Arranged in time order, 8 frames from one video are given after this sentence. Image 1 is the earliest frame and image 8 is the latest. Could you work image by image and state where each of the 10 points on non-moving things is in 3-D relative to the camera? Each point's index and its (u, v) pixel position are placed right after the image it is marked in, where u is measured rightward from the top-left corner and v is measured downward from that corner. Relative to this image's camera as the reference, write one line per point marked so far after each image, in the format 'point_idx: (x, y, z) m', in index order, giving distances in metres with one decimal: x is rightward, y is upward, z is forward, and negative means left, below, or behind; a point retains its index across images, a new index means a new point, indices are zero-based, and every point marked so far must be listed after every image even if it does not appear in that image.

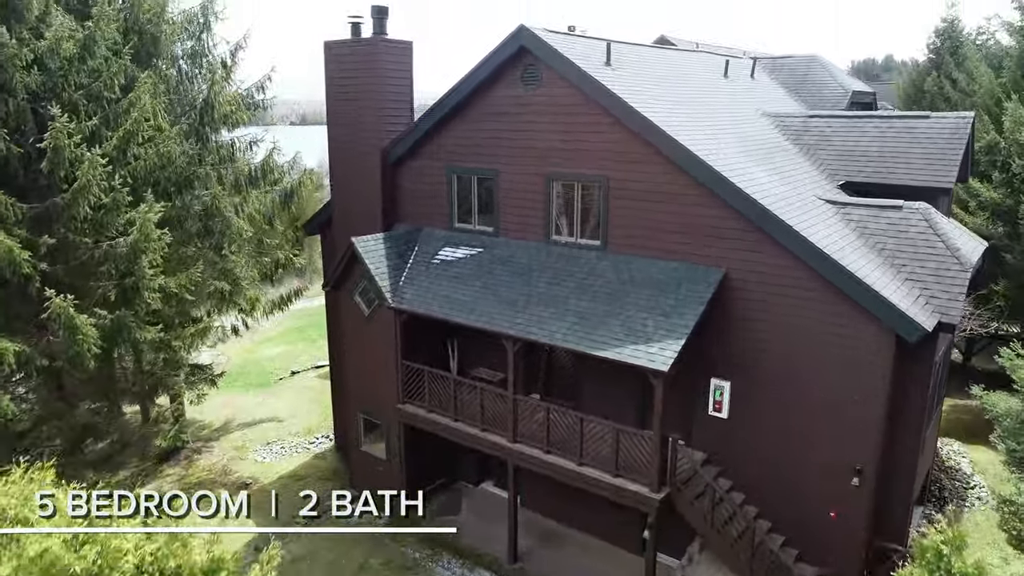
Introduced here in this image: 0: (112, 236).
0: (-5.6, +0.7, +10.1) m
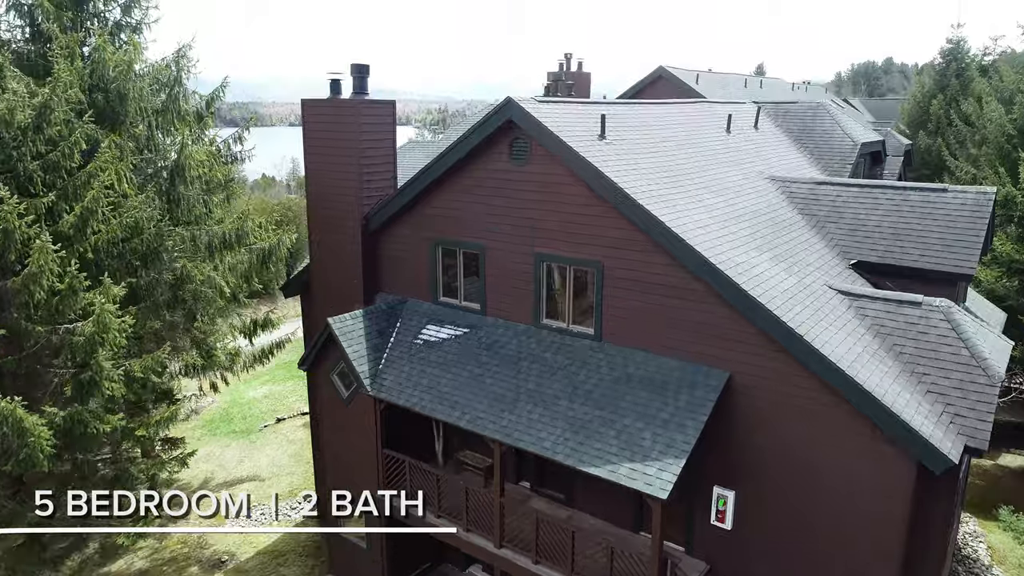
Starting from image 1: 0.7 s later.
0: (-5.8, -0.4, +9.4) m
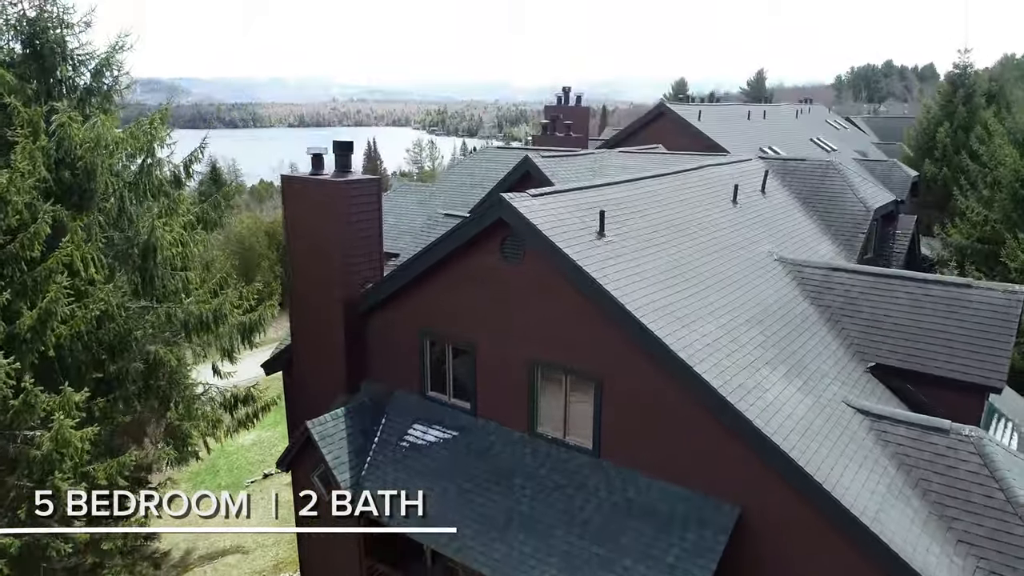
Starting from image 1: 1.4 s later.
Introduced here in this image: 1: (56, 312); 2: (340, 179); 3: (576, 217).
0: (-5.9, -1.7, +8.7) m
1: (-5.7, -0.3, +9.0) m
2: (-2.4, +1.5, +10.1) m
3: (+0.8, +0.9, +8.6) m
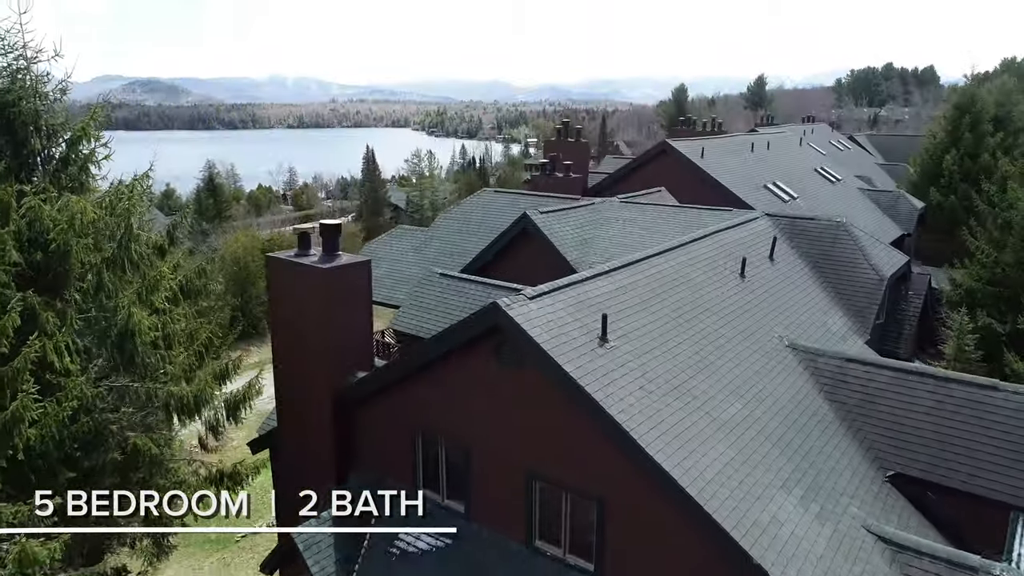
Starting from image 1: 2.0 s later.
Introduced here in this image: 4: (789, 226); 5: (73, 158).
0: (-5.9, -2.9, +8.2) m
1: (-5.7, -1.5, +8.4) m
2: (-2.5, +0.3, +9.5) m
3: (+0.7, -0.4, +8.1) m
4: (+5.2, +1.2, +13.5) m
5: (-6.7, +2.0, +11.0) m
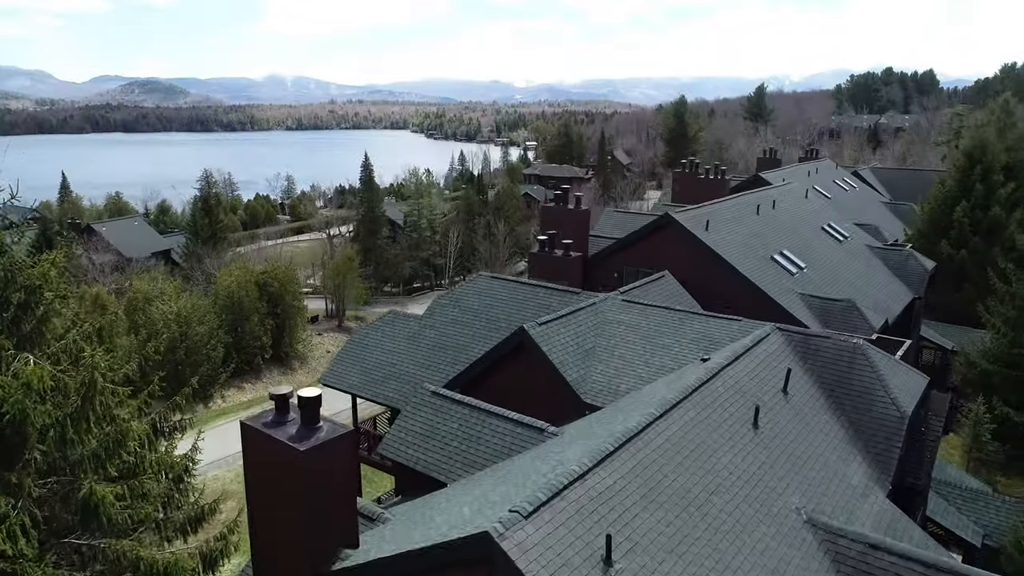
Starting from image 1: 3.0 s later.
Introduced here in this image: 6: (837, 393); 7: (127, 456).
0: (-6.0, -5.1, +7.4) m
1: (-5.8, -3.7, +7.6) m
2: (-2.5, -1.9, +8.7) m
3: (+0.7, -2.5, +7.3) m
4: (+5.1, -1.0, +12.8) m
5: (-6.8, -0.2, +10.2) m
6: (+5.4, -1.8, +11.9) m
7: (-5.6, -2.4, +10.8) m
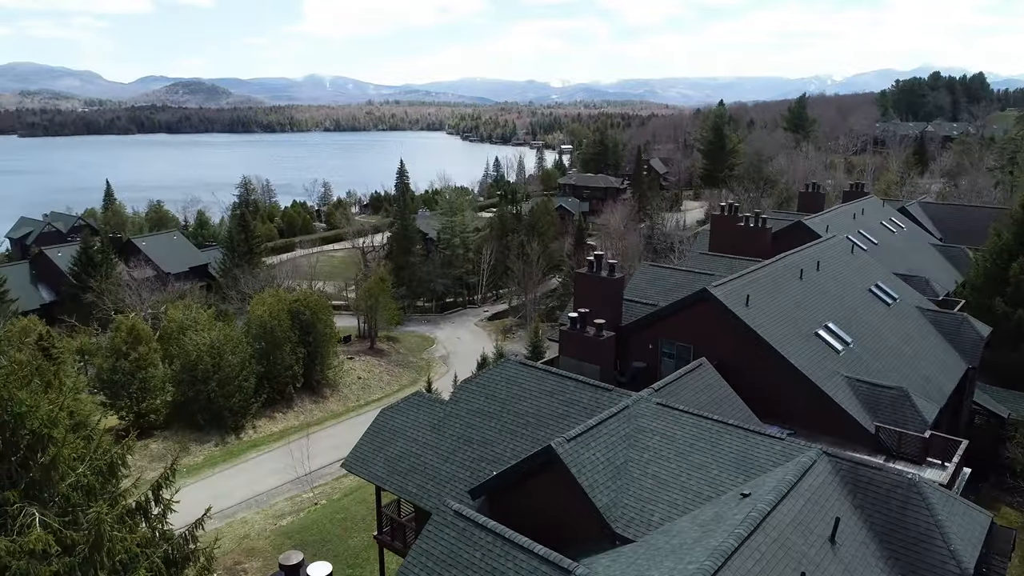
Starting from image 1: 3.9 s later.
0: (-5.8, -7.1, +7.0) m
1: (-5.6, -5.6, +7.3) m
2: (-2.3, -3.9, +8.2) m
3: (+0.8, -4.6, +6.6) m
4: (+5.6, -3.1, +11.8) m
5: (-6.4, -2.2, +9.9) m
6: (+5.8, -3.8, +11.0) m
7: (-5.3, -4.4, +10.4) m
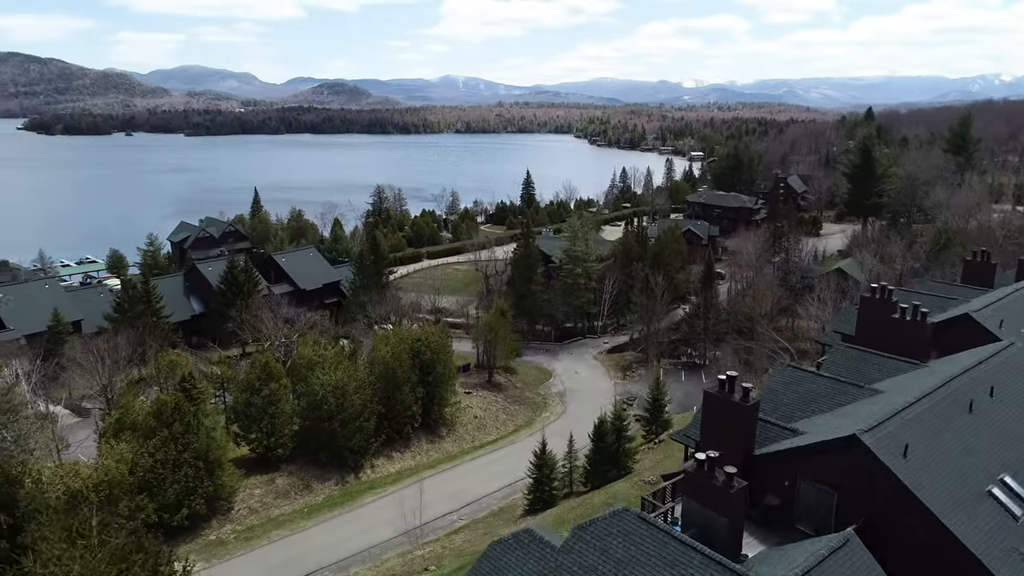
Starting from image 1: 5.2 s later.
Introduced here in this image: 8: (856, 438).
0: (-5.1, -9.9, +6.9) m
1: (-4.7, -8.5, +7.1) m
2: (-1.2, -6.9, +7.4) m
3: (+1.5, -7.7, +5.3) m
4: (+7.2, -6.4, +9.7) m
5: (-5.0, -5.0, +9.8) m
6: (+7.2, -7.2, +8.8) m
7: (-3.8, -7.3, +10.1) m
8: (+8.0, -3.4, +16.8) m
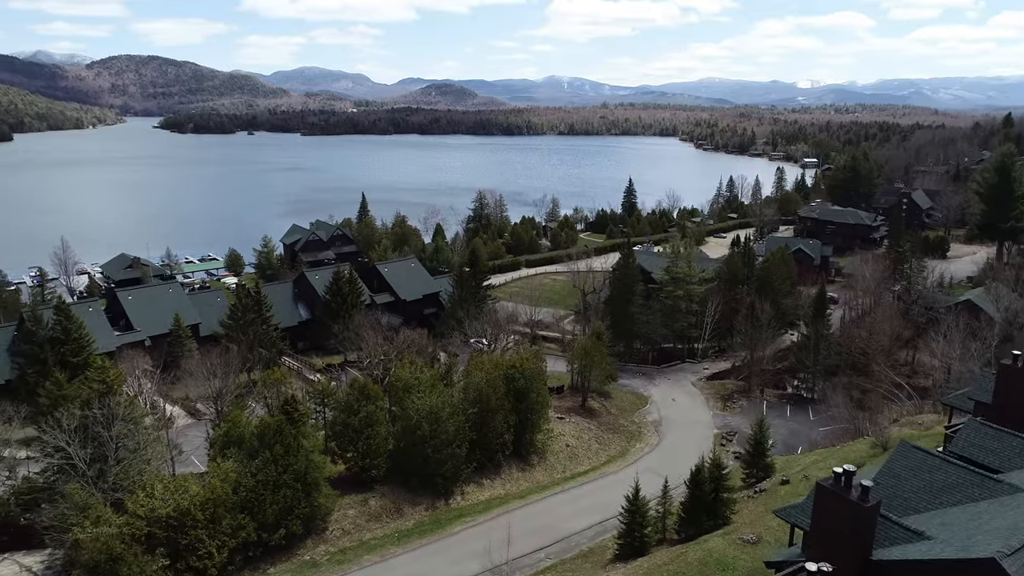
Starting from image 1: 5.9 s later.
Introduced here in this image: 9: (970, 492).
0: (-4.5, -11.6, +6.9) m
1: (-4.1, -10.2, +7.0) m
2: (-0.5, -8.7, +6.9) m
3: (+1.9, -9.6, +4.4) m
4: (+8.1, -8.6, +8.0) m
5: (-3.9, -6.7, +9.7) m
6: (+7.9, -9.3, +7.1) m
7: (-2.8, -9.0, +9.9) m
8: (+10.0, -5.6, +14.8) m
9: (+12.6, -5.6, +19.8) m
